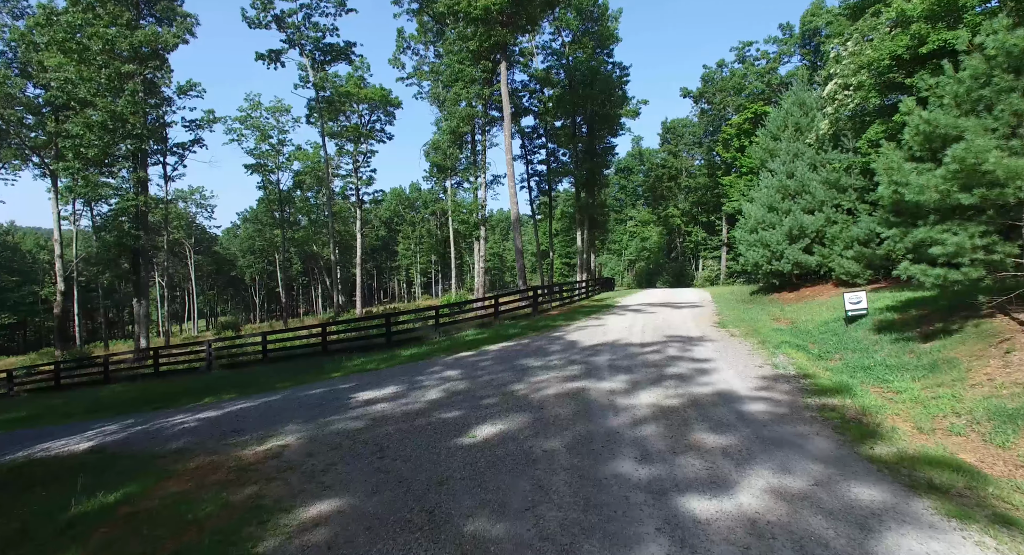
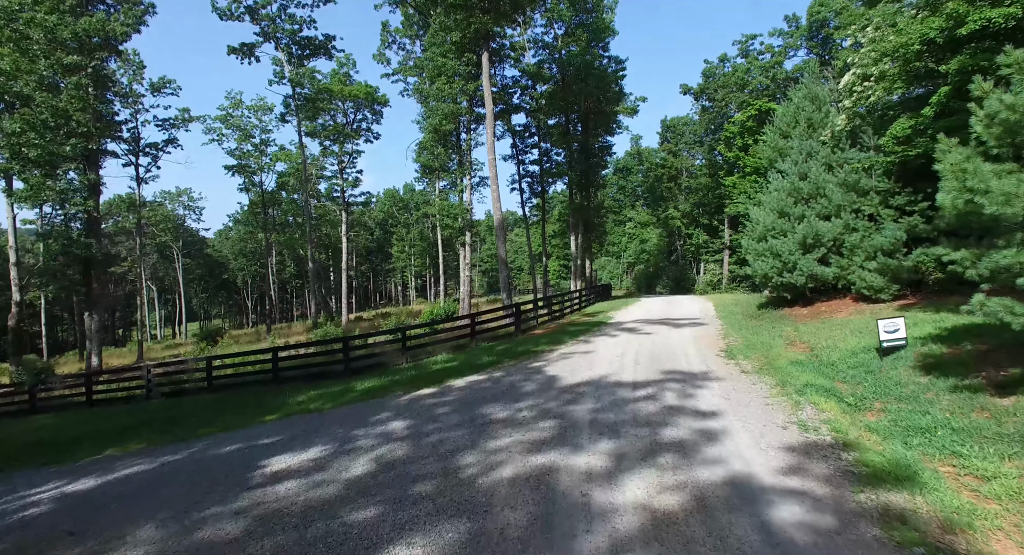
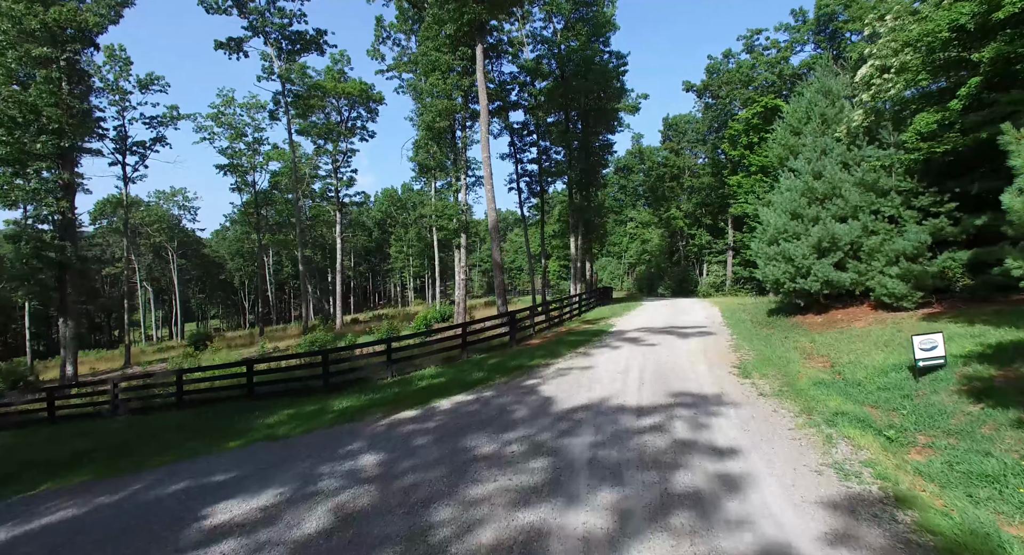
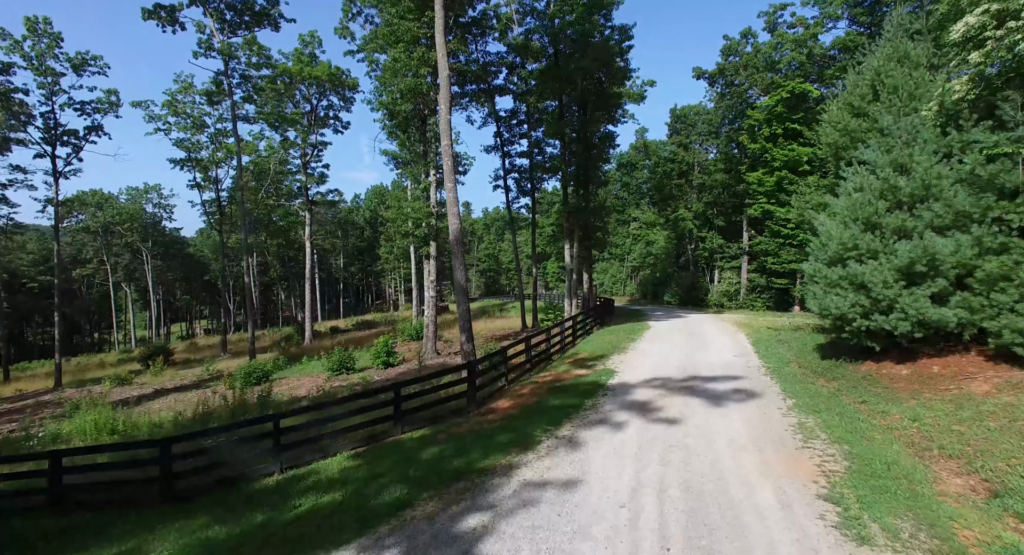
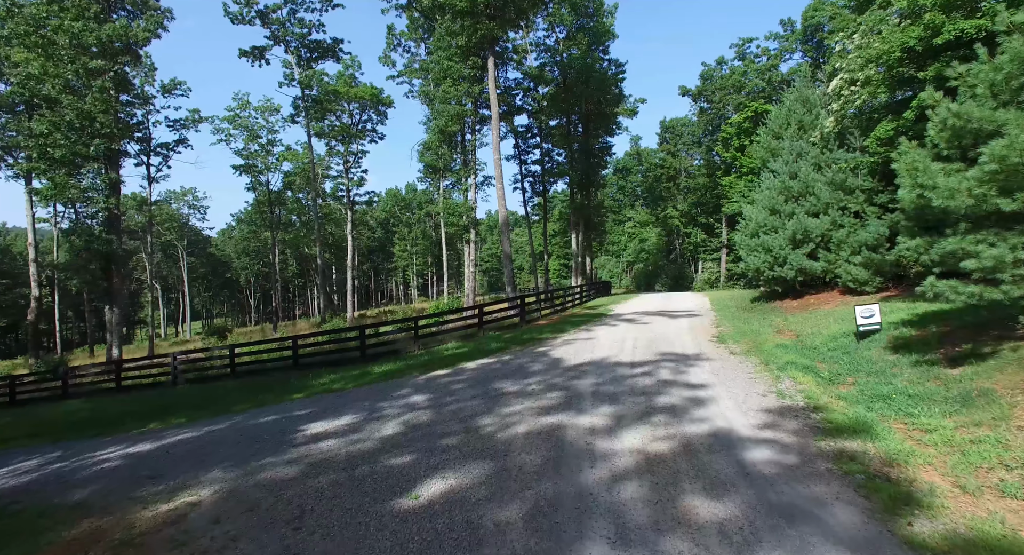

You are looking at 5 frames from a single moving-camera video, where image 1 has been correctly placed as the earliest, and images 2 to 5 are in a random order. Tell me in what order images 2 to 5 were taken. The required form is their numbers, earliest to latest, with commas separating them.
5, 2, 3, 4
